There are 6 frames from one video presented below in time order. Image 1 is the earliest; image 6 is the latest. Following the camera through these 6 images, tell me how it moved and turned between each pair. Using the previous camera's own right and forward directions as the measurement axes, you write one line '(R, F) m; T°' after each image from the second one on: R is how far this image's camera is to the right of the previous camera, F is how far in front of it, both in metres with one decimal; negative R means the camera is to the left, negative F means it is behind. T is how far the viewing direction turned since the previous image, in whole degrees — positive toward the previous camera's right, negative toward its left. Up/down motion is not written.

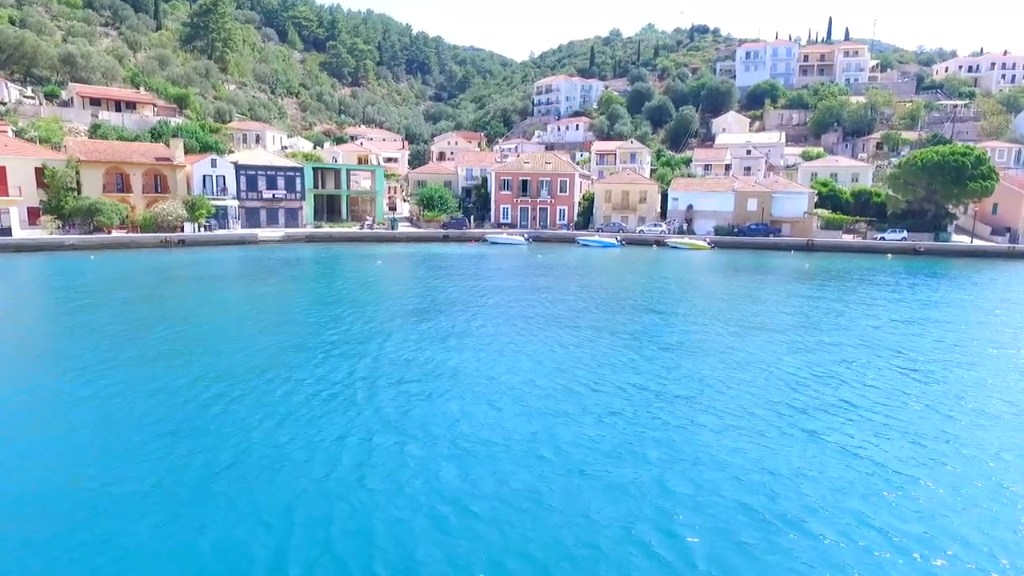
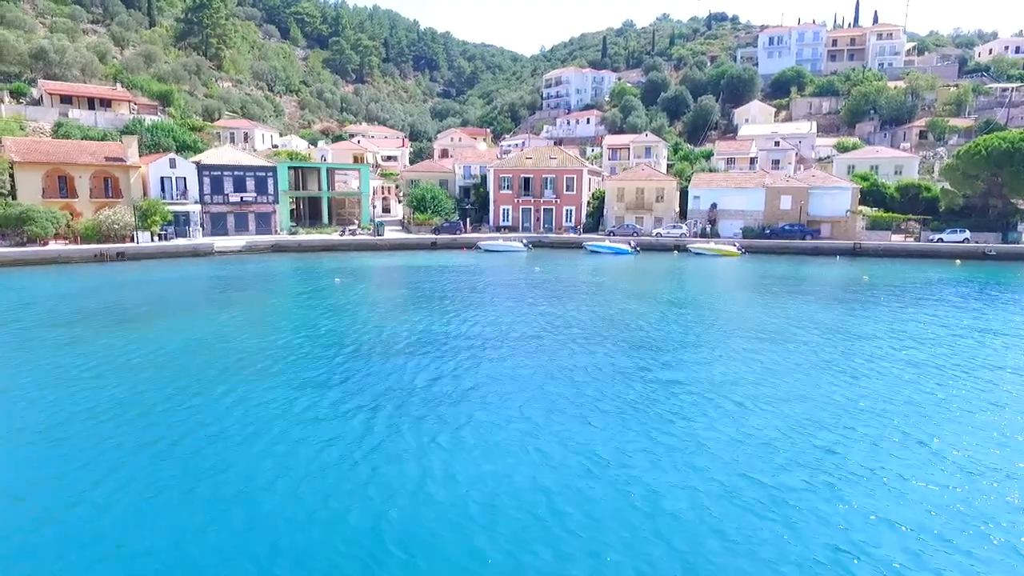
(+1.4, +7.3) m; -1°
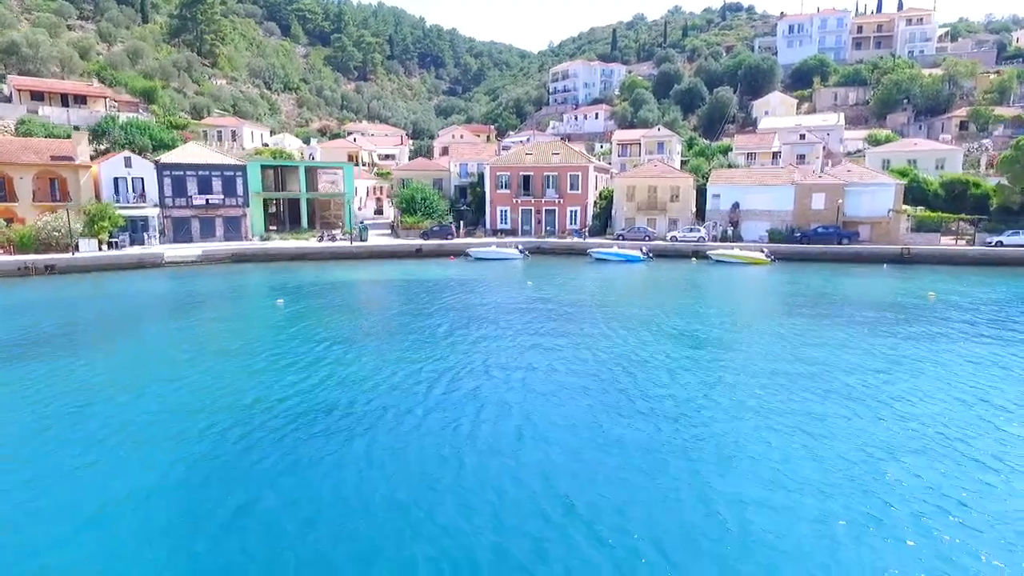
(+1.2, +6.0) m; -1°
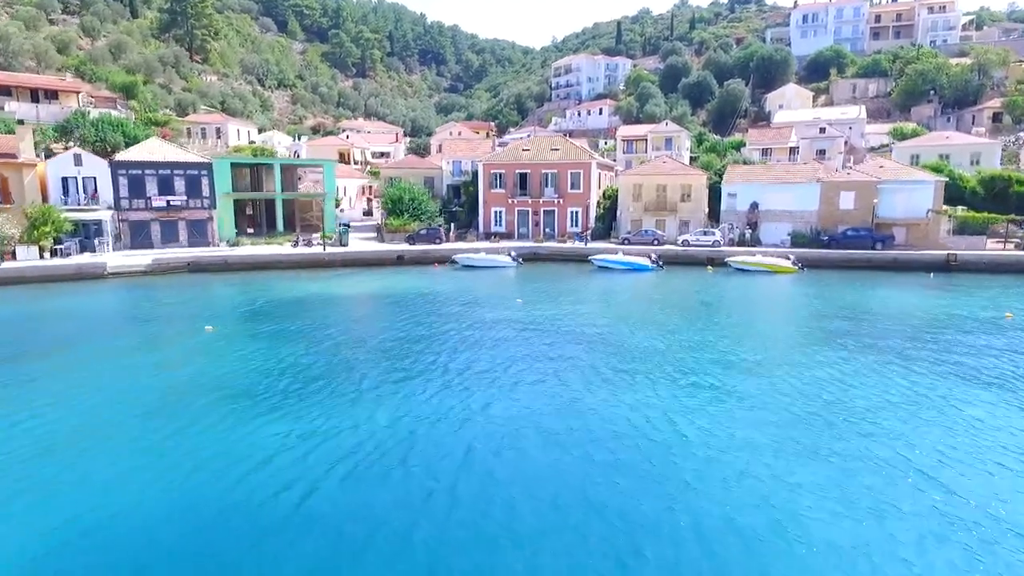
(+0.8, +4.8) m; 0°
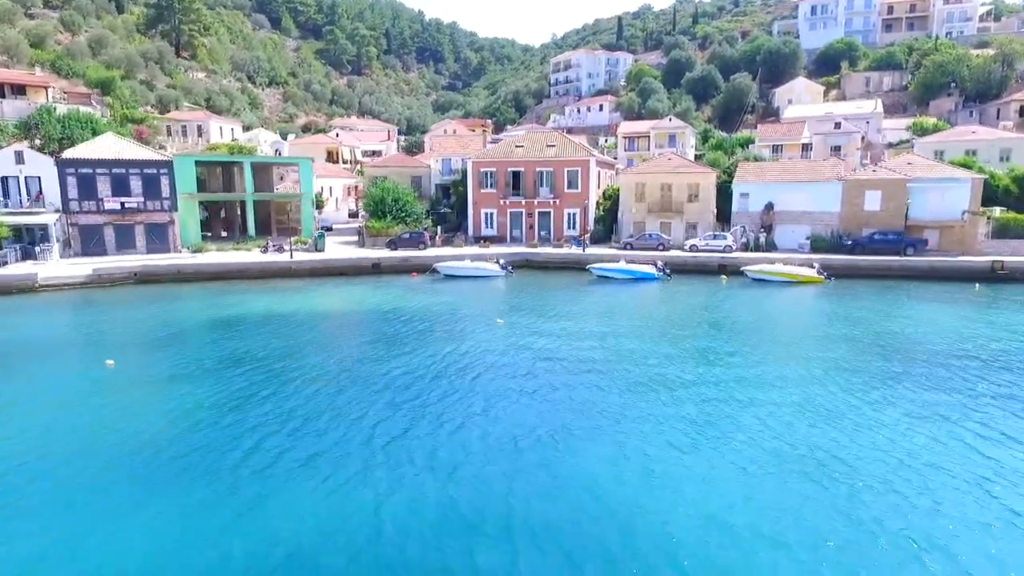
(+0.7, +4.1) m; 0°
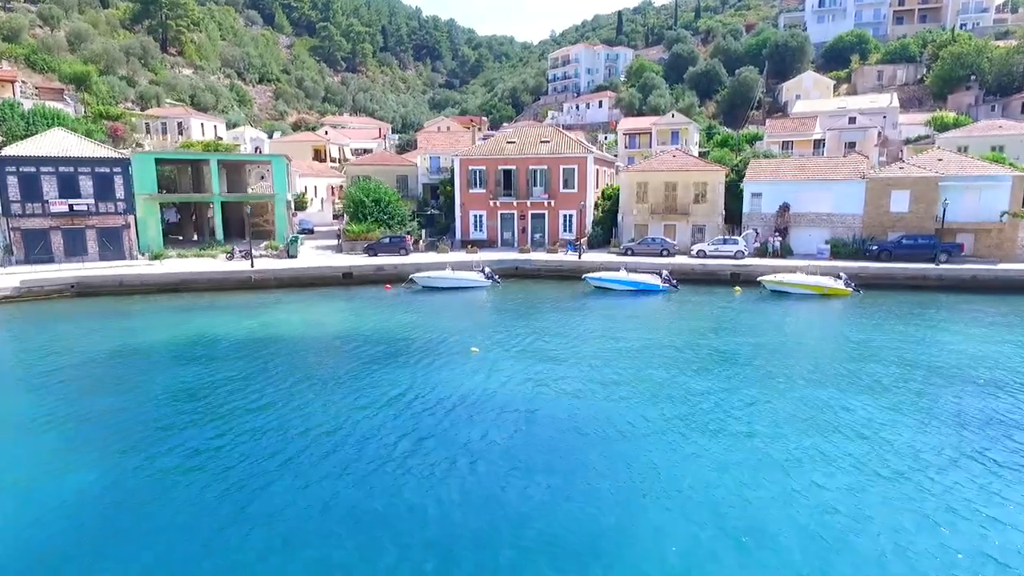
(+0.7, +3.8) m; 0°
